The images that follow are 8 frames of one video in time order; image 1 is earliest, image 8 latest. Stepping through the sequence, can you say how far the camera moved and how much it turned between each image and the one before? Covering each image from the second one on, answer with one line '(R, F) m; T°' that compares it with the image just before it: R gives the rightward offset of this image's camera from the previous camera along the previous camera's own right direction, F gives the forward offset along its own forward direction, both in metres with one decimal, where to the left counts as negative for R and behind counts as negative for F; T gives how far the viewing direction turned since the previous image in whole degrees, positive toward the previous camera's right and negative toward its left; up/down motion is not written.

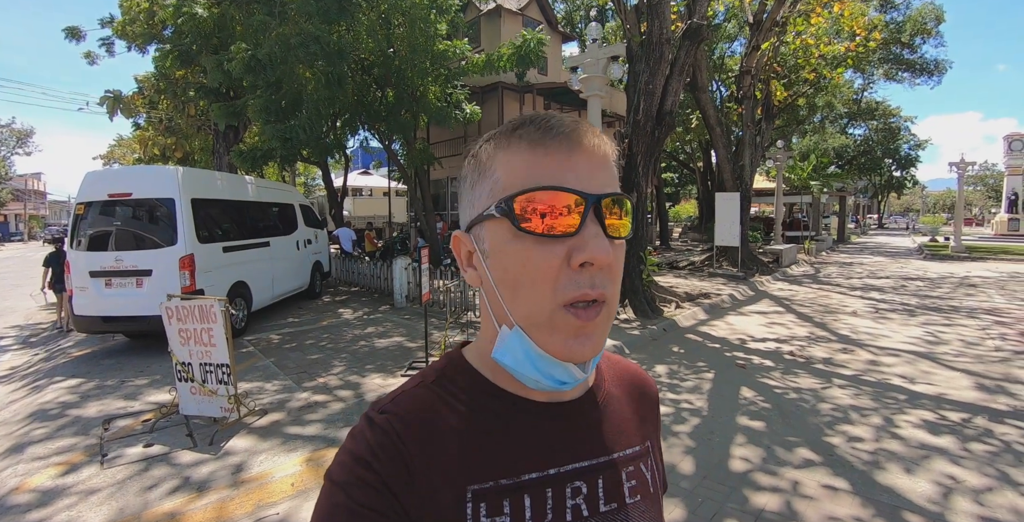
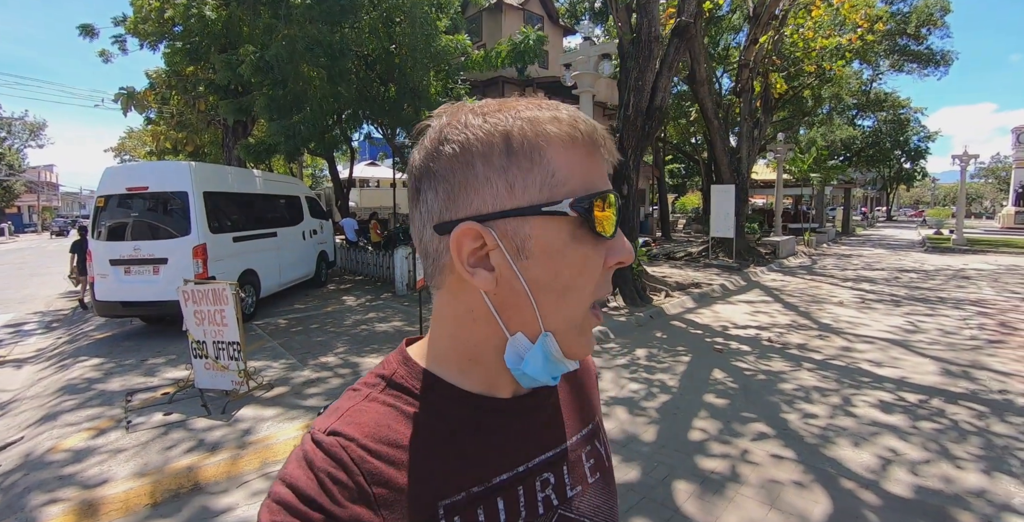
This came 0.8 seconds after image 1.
(+0.2, -0.3) m; -1°
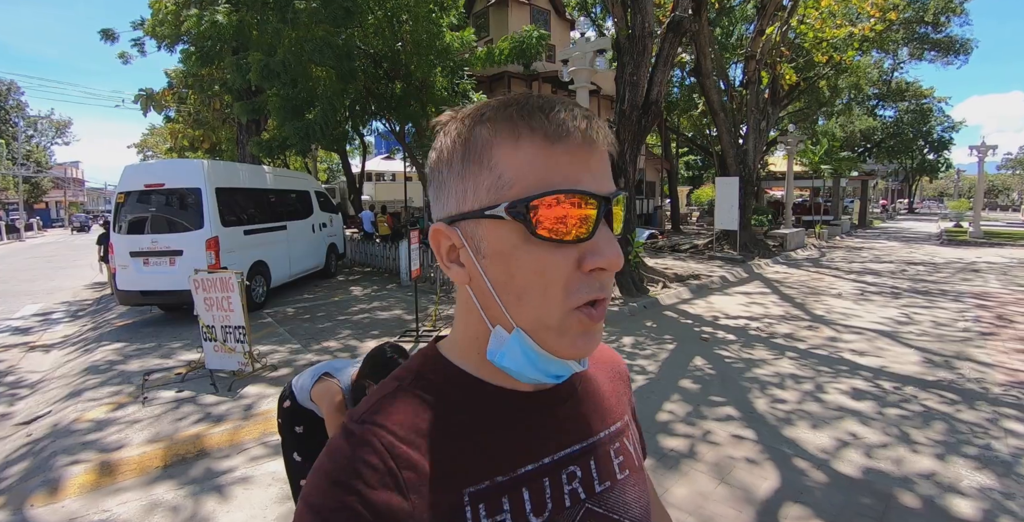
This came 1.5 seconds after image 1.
(+0.3, -0.3) m; -2°
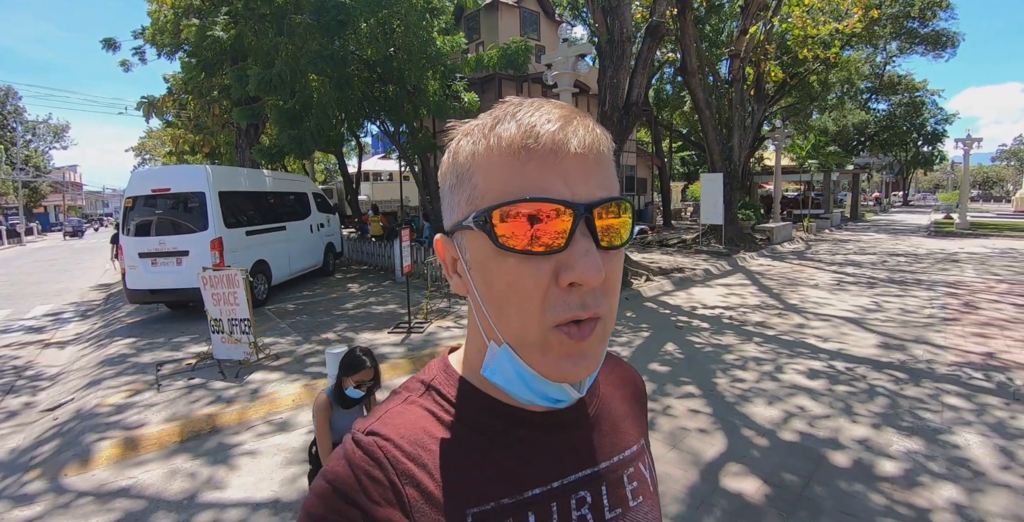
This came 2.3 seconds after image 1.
(+0.2, -0.4) m; 0°
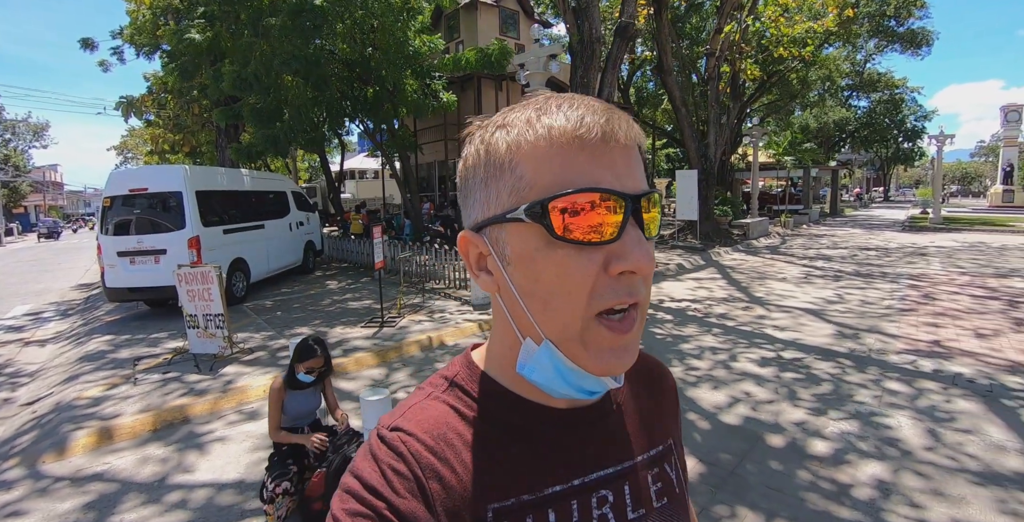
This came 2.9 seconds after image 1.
(+0.3, -0.2) m; +1°
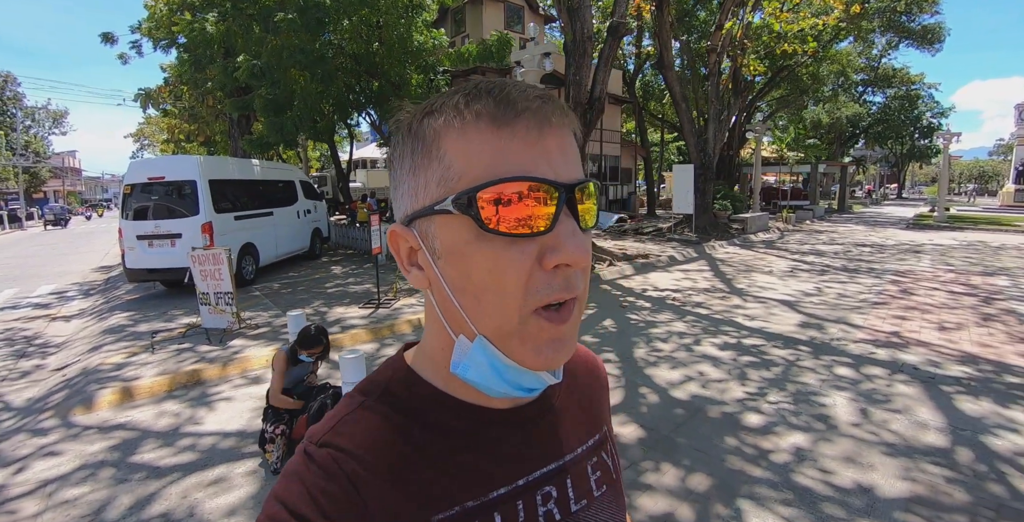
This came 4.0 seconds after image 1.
(+0.3, -0.4) m; -1°
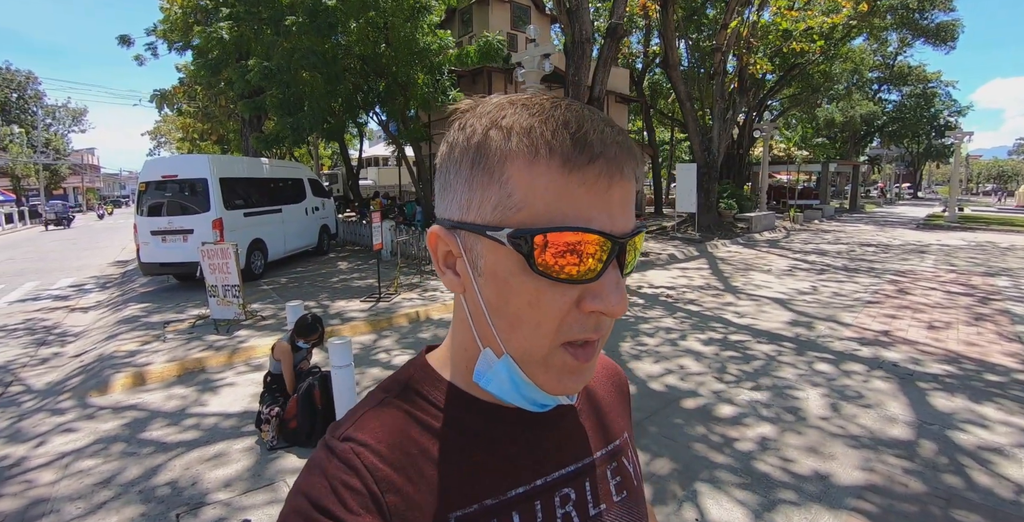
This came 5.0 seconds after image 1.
(+0.2, -0.2) m; -1°
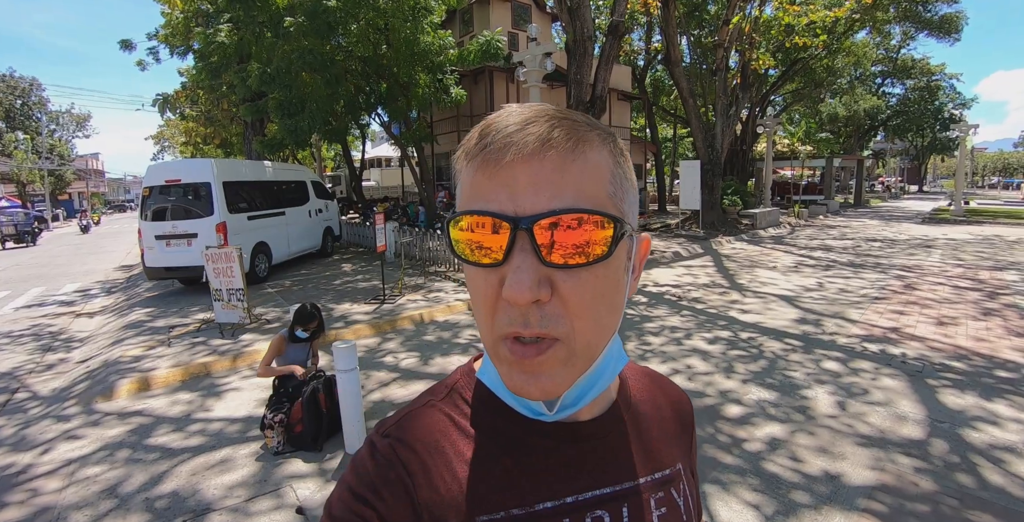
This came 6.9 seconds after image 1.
(0.0, 0.0) m; 0°
